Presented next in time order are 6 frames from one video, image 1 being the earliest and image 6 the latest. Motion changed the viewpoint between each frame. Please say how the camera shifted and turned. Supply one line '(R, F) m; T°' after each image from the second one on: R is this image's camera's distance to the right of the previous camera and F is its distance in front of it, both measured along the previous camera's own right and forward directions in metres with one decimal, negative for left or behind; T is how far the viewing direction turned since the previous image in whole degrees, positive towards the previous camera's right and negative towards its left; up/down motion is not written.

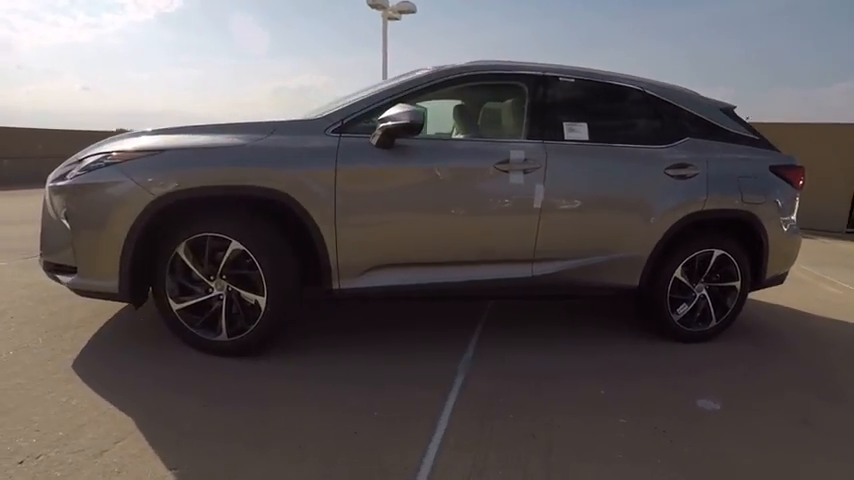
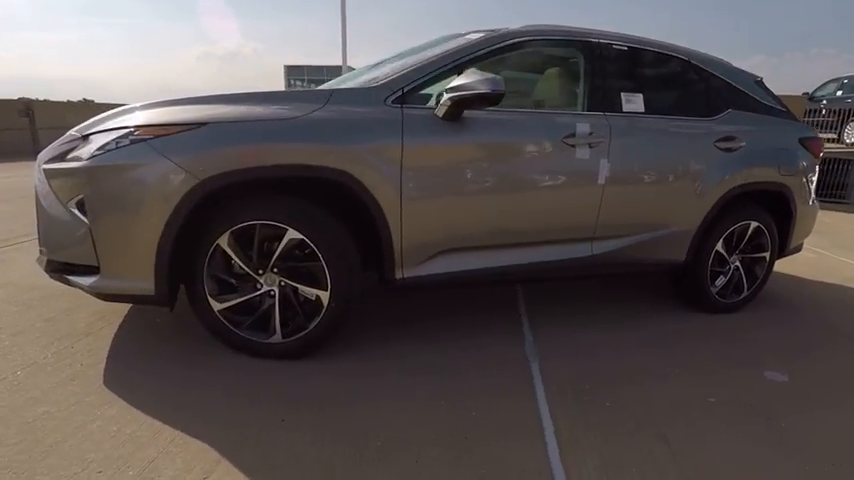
(-1.0, +0.4) m; +7°
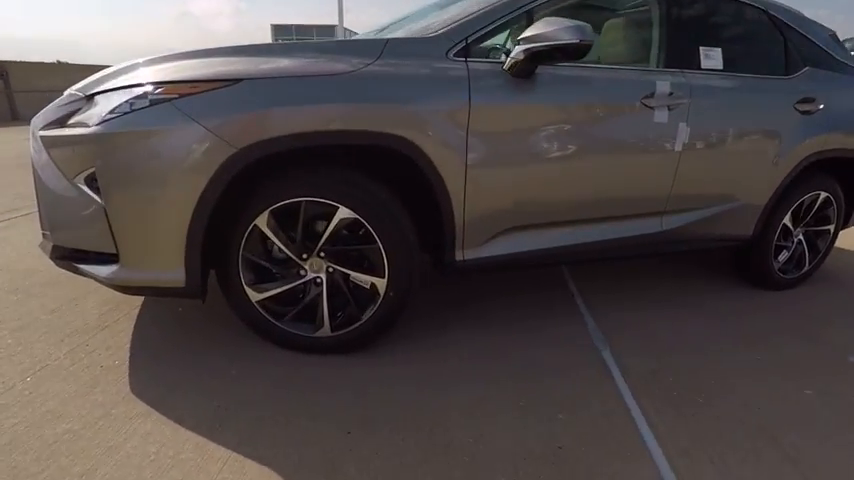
(-0.5, +0.5) m; +1°
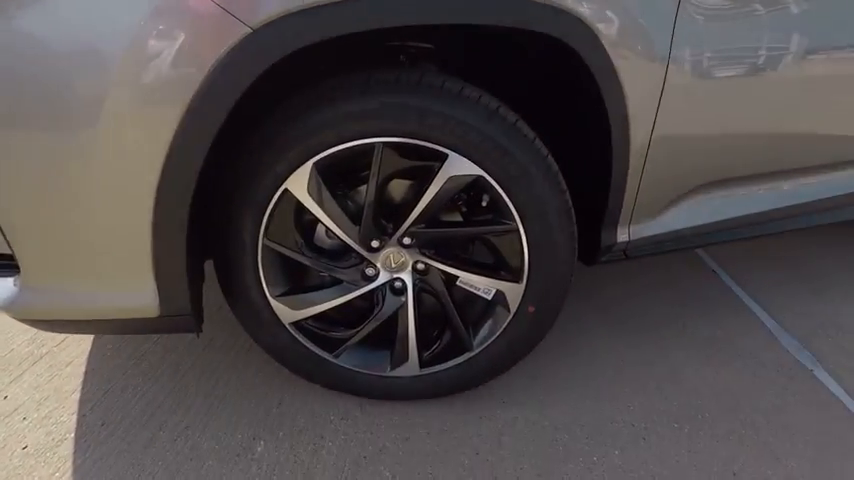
(-0.6, +1.4) m; +1°
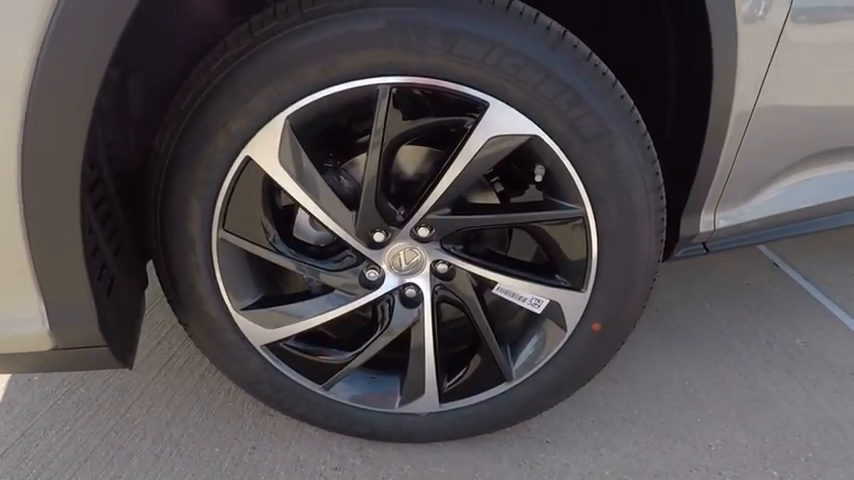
(-0.1, +0.5) m; 0°
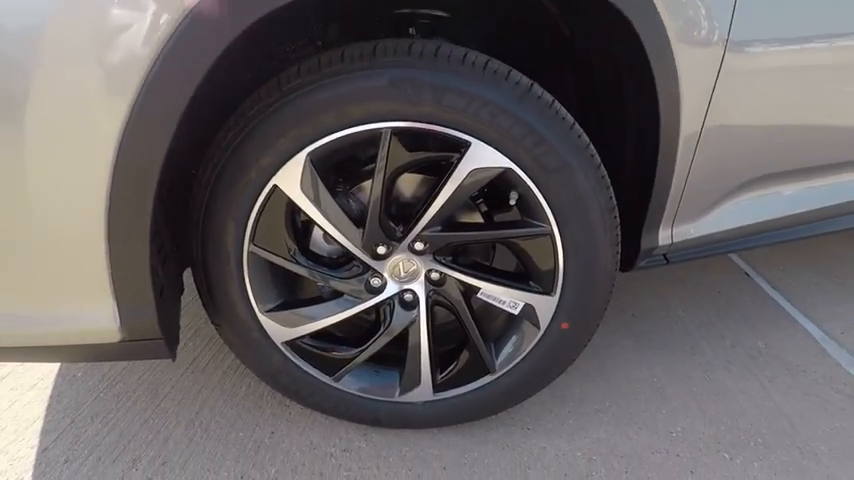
(0.0, -0.2) m; 0°
